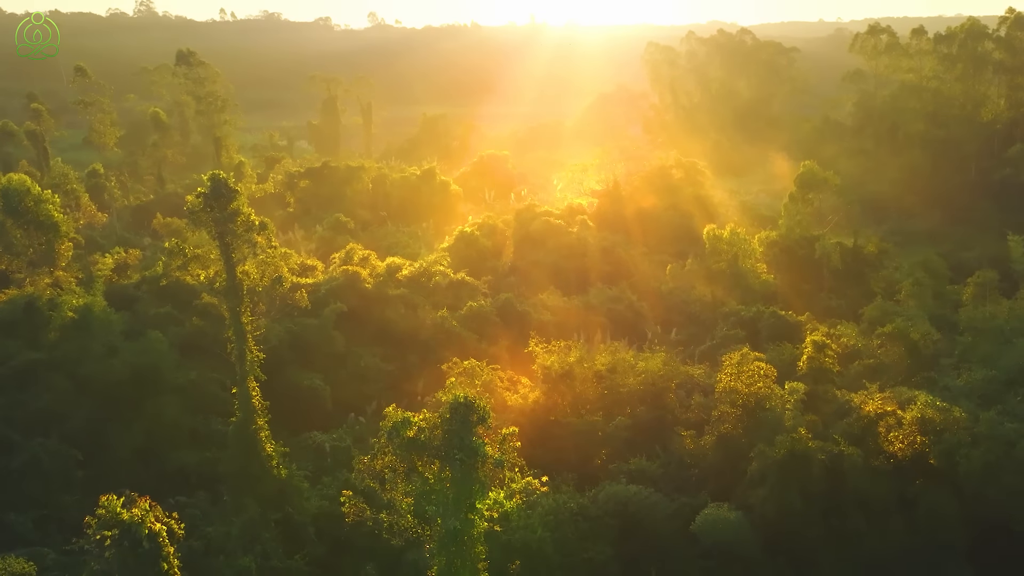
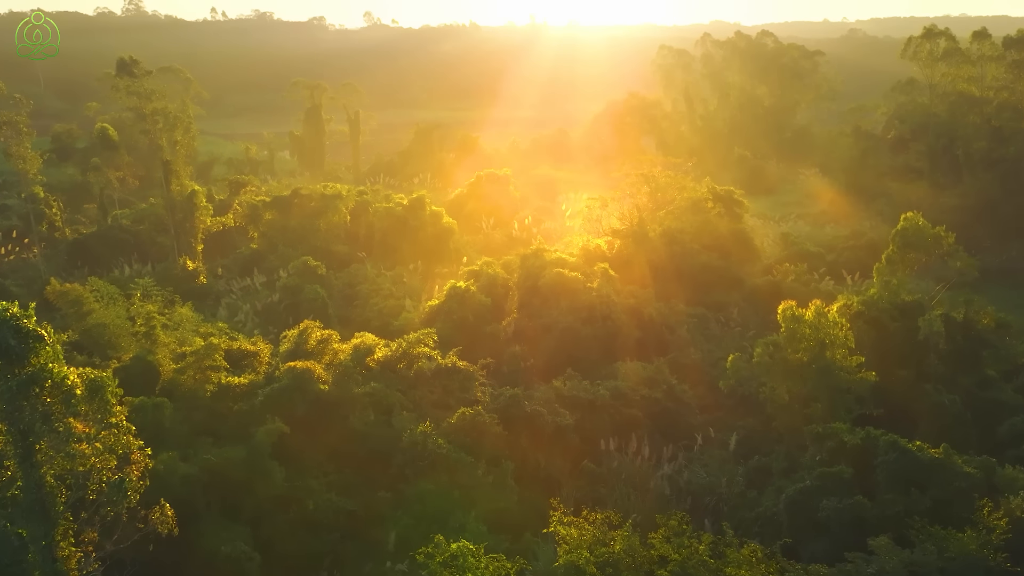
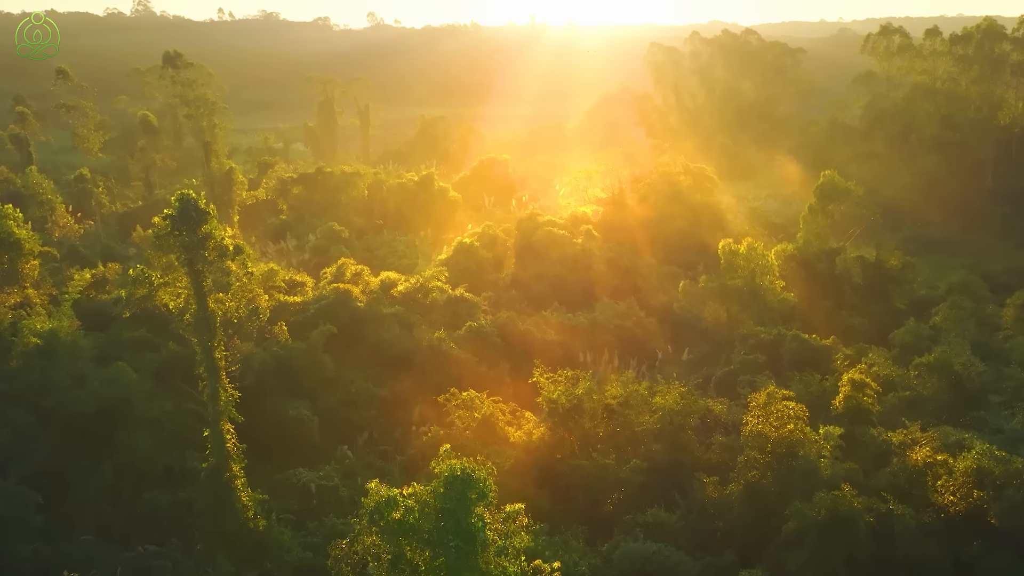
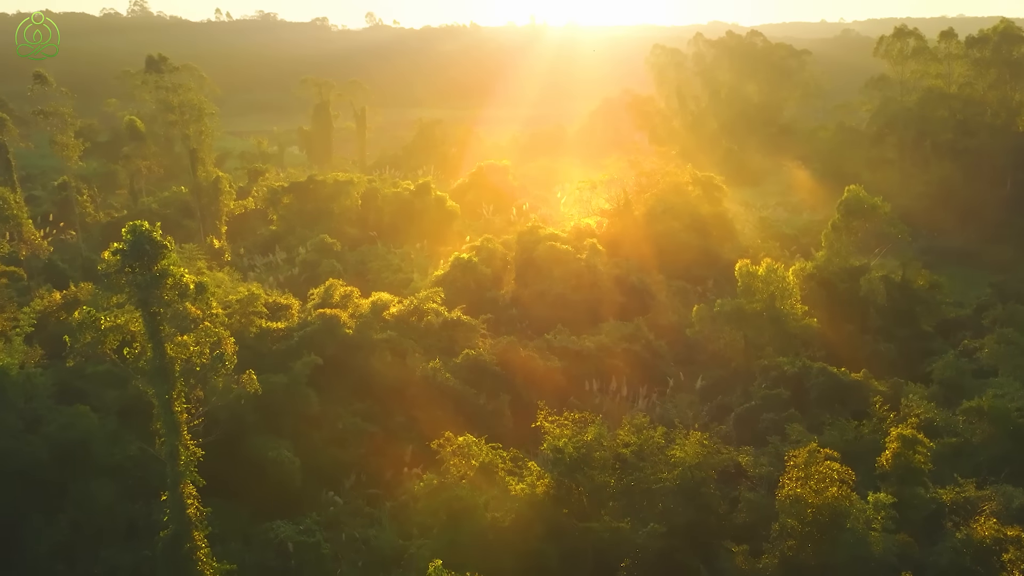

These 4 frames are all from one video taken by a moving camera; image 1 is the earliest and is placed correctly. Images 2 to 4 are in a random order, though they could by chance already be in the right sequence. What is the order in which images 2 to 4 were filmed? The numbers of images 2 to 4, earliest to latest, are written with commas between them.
3, 4, 2
